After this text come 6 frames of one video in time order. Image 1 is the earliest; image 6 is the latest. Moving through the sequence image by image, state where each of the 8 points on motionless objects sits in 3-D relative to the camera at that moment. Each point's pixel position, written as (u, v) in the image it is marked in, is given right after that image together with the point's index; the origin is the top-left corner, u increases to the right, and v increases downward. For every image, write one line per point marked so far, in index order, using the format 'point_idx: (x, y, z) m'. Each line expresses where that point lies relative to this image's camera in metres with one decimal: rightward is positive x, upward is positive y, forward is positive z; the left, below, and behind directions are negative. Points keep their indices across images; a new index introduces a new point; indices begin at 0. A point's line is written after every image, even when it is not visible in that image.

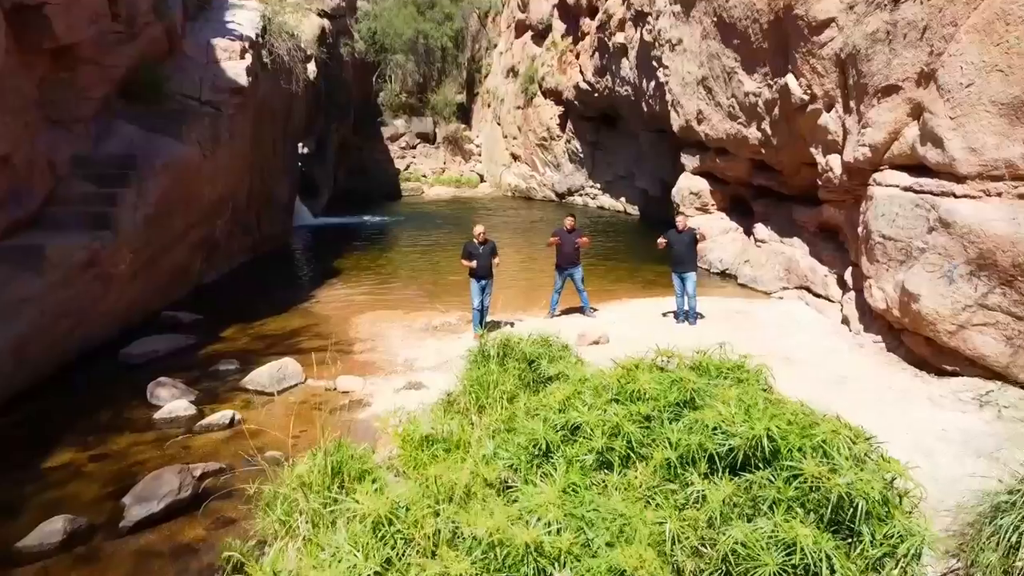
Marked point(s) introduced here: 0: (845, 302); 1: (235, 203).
0: (+4.1, -0.2, +10.1) m
1: (-5.1, +1.6, +15.3) m
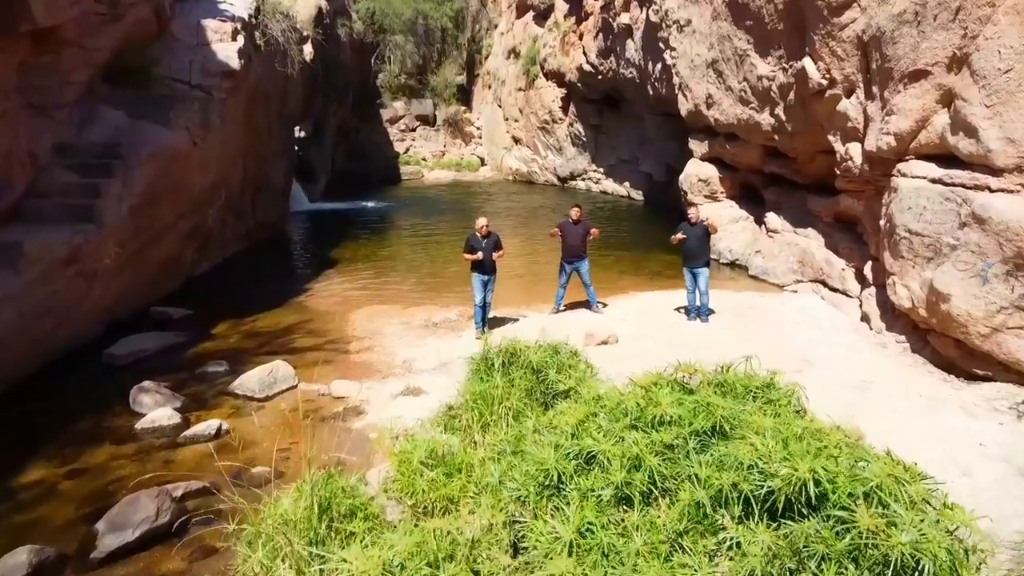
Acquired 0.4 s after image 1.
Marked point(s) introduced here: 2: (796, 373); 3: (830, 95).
0: (+4.1, -0.1, +9.6) m
1: (-5.1, +1.7, +14.8) m
2: (+2.6, -0.8, +7.7) m
3: (+4.0, +2.4, +10.4) m
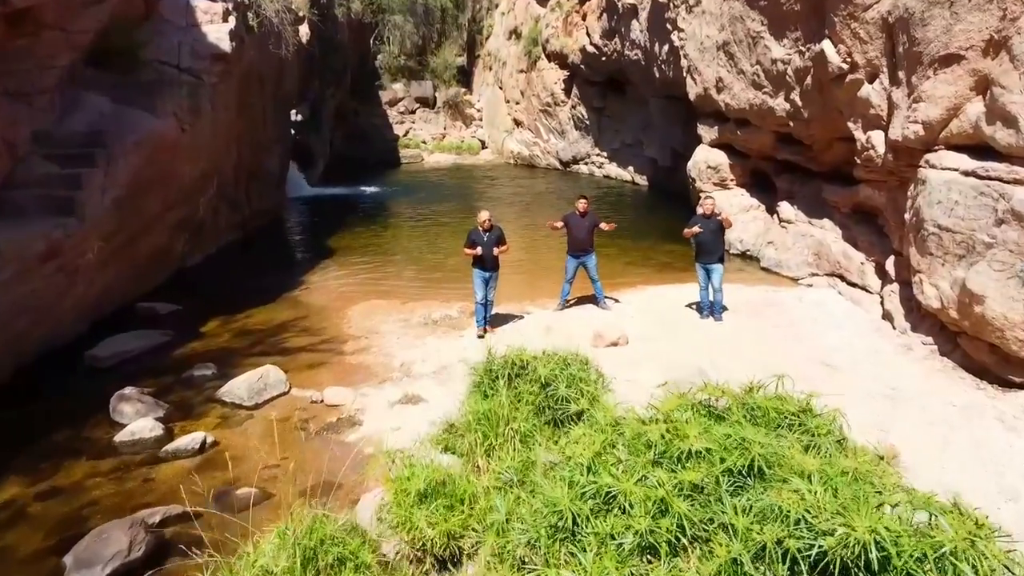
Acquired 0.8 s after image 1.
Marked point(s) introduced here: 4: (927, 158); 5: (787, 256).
0: (+4.2, -0.1, +9.2) m
1: (-5.0, +1.9, +14.3) m
2: (+2.7, -0.8, +7.2) m
3: (+4.0, +2.5, +9.8) m
4: (+4.1, +1.3, +8.1) m
5: (+4.0, +0.5, +11.9) m
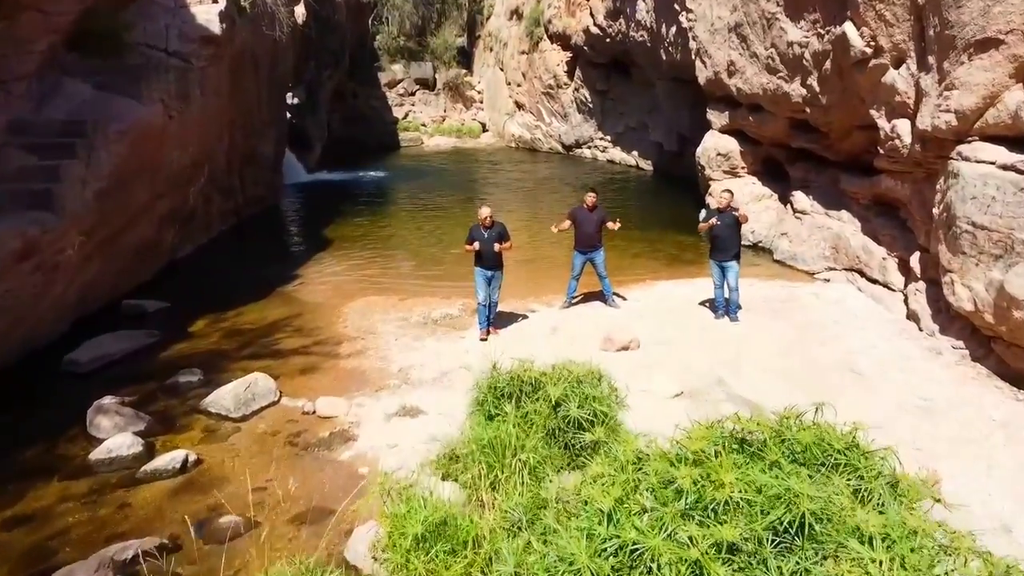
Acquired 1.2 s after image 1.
0: (+4.2, -0.1, +8.7) m
1: (-5.0, +2.0, +13.8) m
2: (+2.7, -0.8, +6.8) m
3: (+4.1, +2.5, +9.3) m
4: (+4.1, +1.3, +7.6) m
5: (+4.0, +0.5, +11.4) m
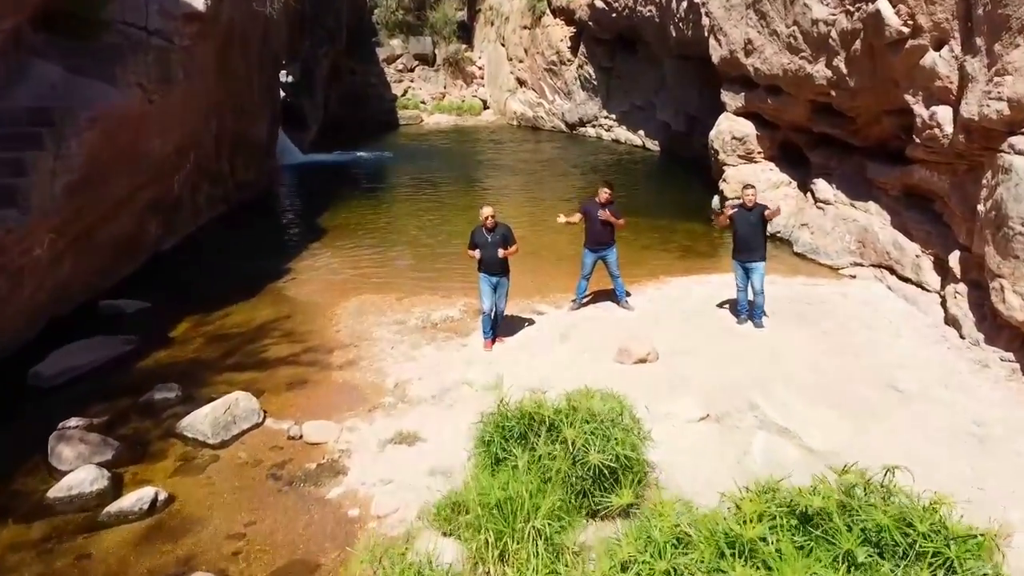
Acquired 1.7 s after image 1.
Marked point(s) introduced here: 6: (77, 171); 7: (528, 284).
0: (+4.3, -0.1, +8.0) m
1: (-4.9, +2.2, +13.1) m
2: (+2.8, -0.9, +6.1) m
3: (+4.1, +2.5, +8.5) m
4: (+4.2, +1.2, +6.9) m
5: (+4.1, +0.6, +10.7) m
6: (-4.5, +1.2, +8.6) m
7: (+0.2, +0.1, +10.1) m
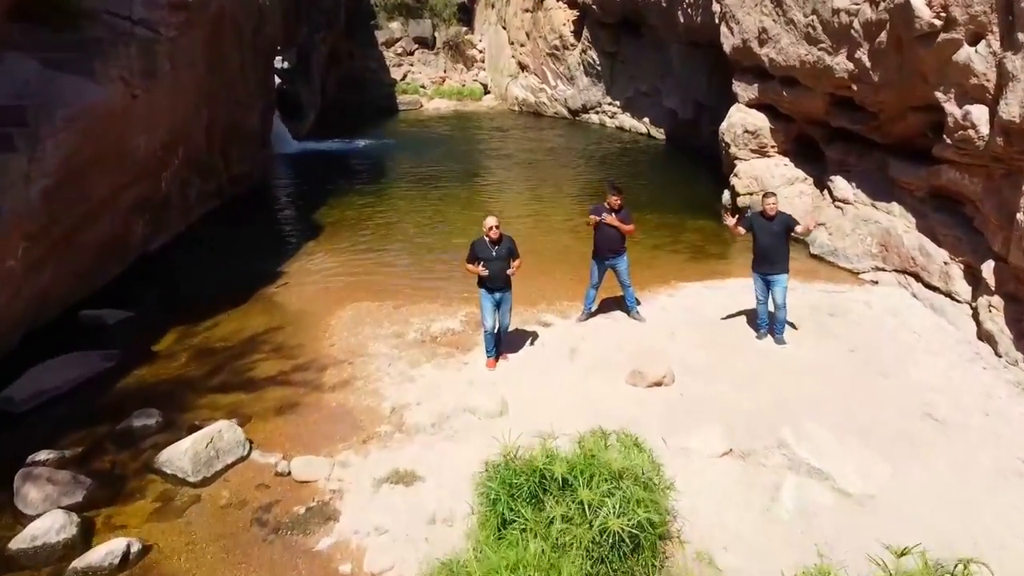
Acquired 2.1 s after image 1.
0: (+4.3, -0.2, +7.5) m
1: (-4.9, +2.2, +12.5) m
2: (+2.8, -1.0, +5.6) m
3: (+4.2, +2.4, +8.0) m
4: (+4.2, +1.1, +6.4) m
5: (+4.1, +0.5, +10.2) m
6: (-4.5, +1.1, +8.1) m
7: (+0.2, 0.0, +9.6) m
